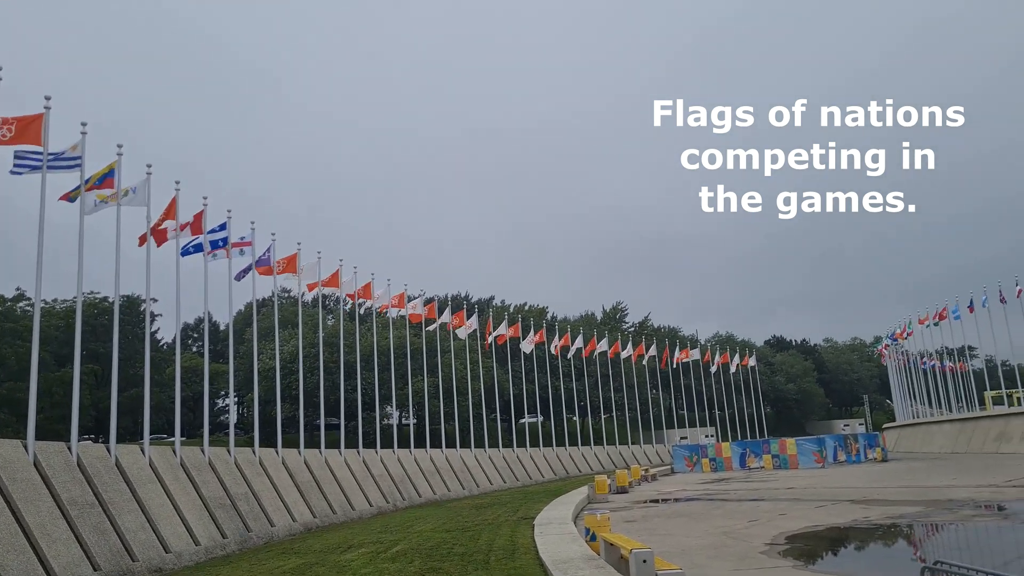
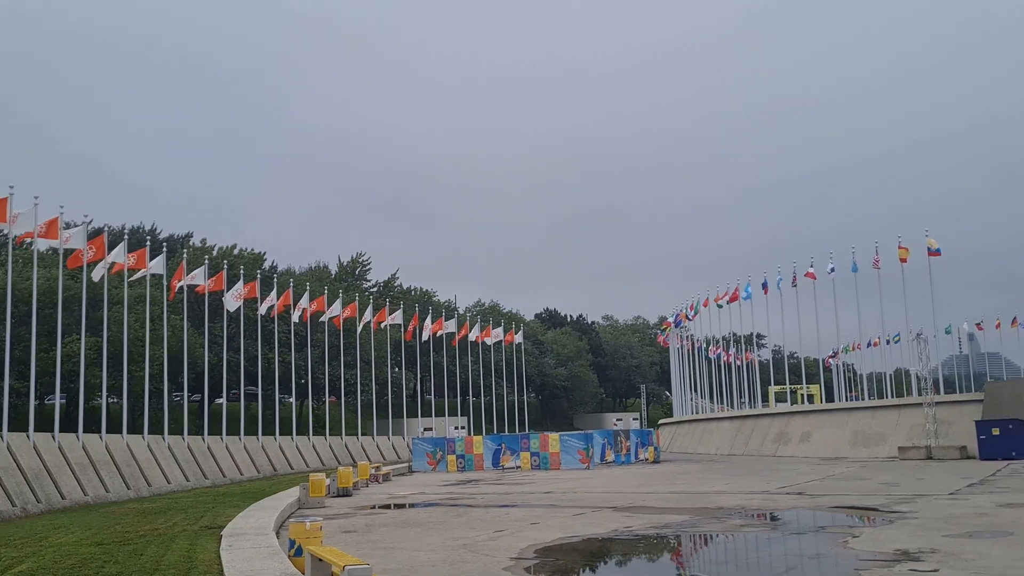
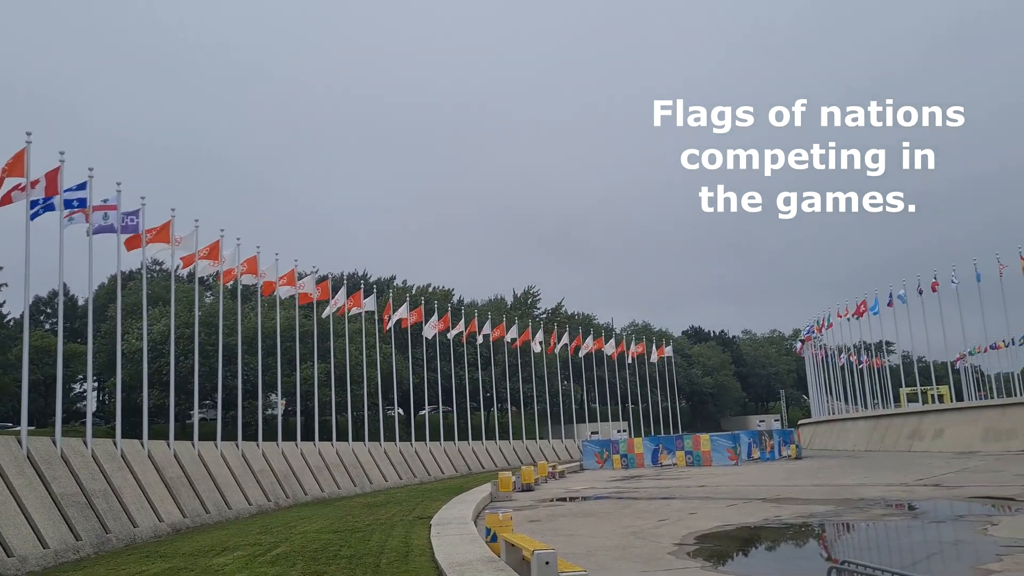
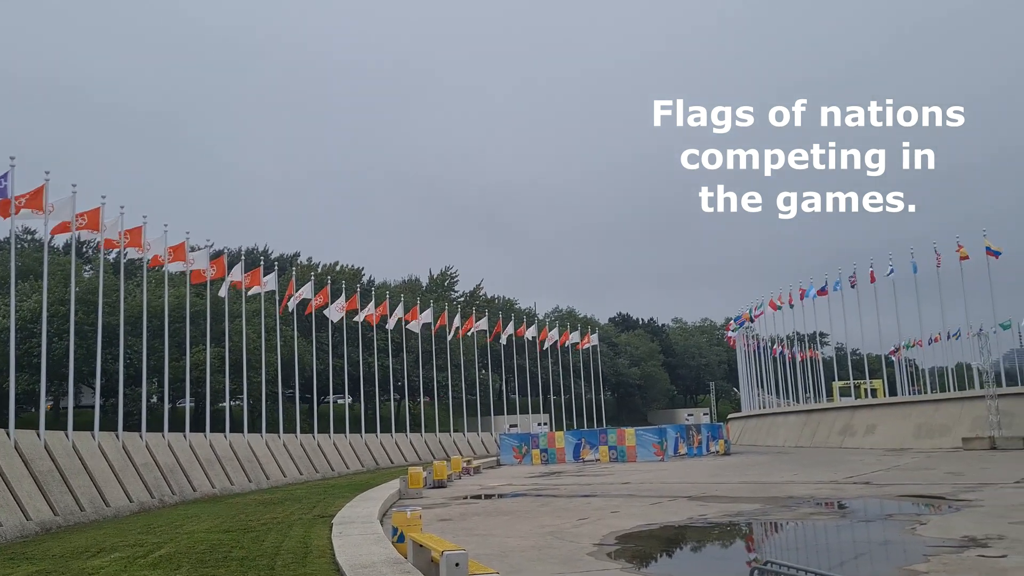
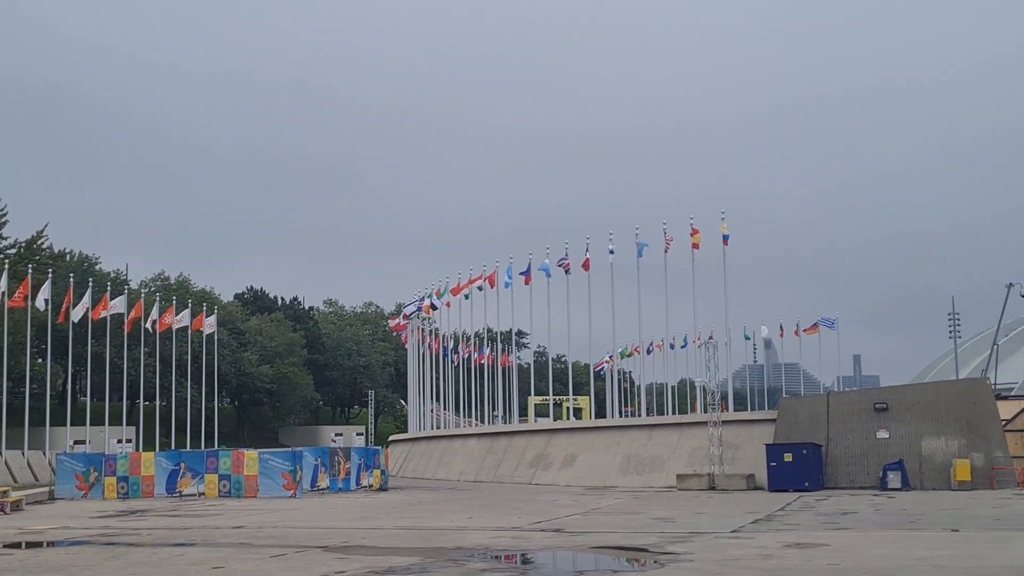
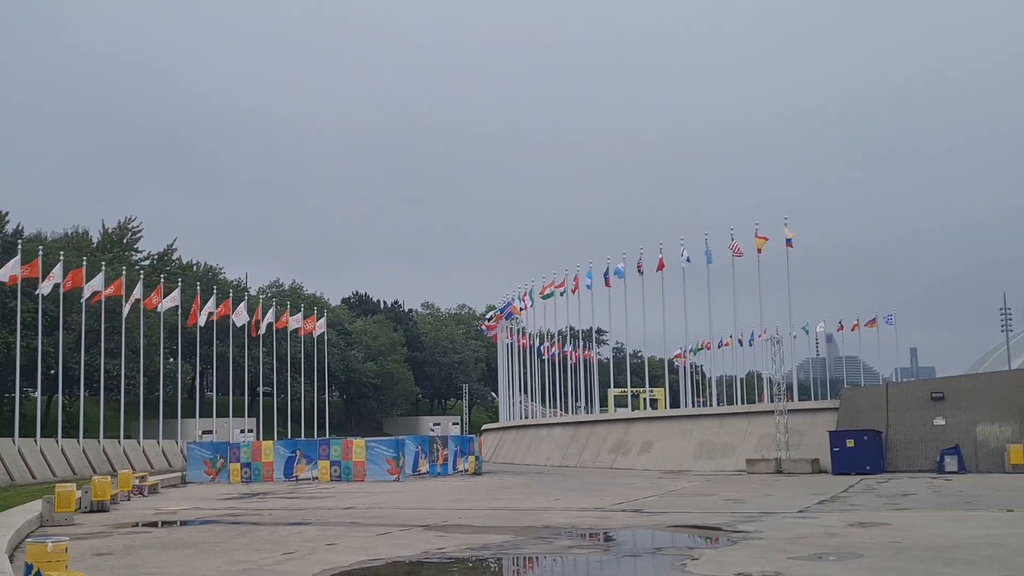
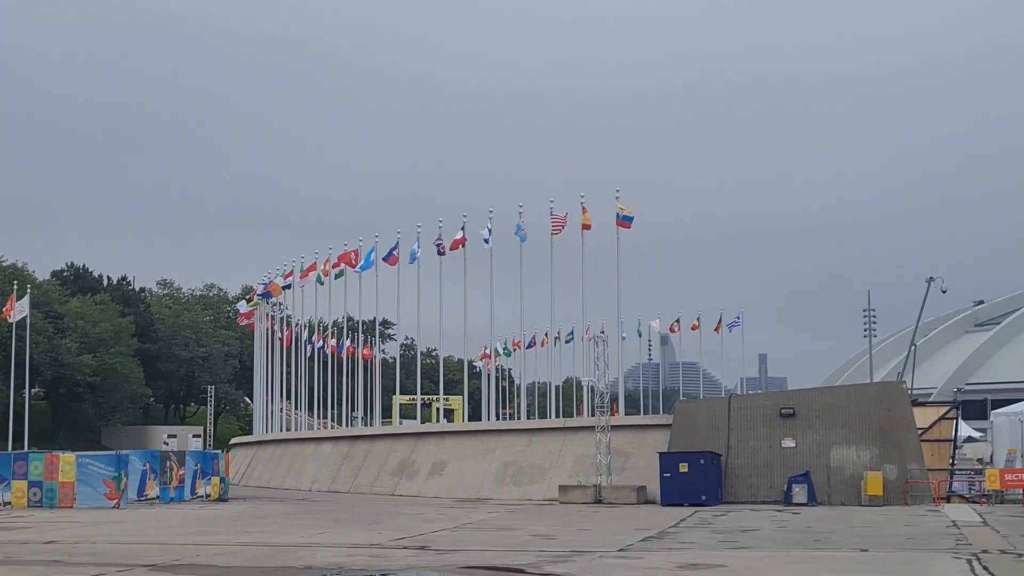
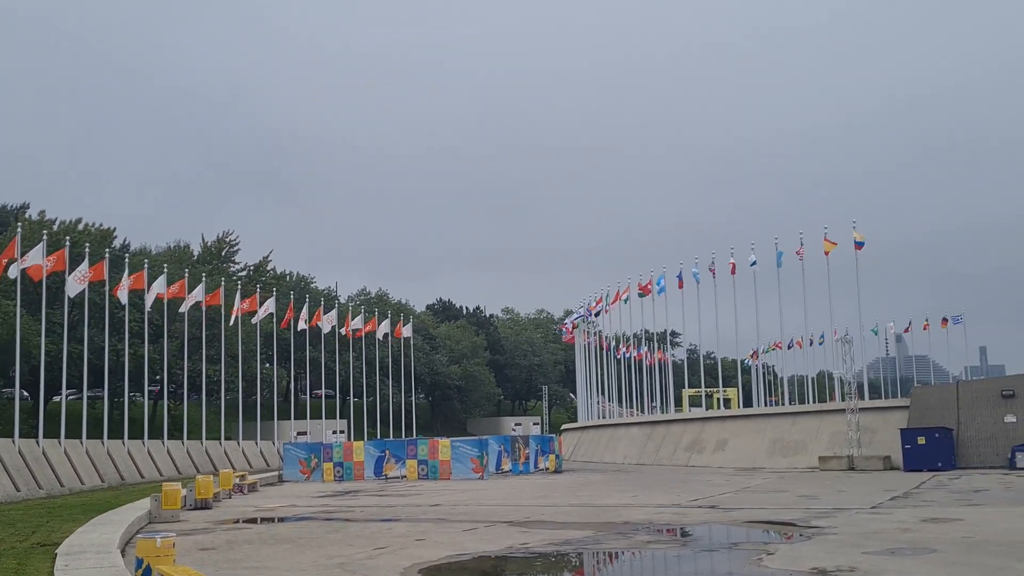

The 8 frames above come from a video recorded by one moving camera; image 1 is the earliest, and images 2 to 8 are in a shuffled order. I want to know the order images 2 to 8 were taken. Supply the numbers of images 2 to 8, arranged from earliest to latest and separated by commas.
3, 4, 2, 8, 6, 5, 7
